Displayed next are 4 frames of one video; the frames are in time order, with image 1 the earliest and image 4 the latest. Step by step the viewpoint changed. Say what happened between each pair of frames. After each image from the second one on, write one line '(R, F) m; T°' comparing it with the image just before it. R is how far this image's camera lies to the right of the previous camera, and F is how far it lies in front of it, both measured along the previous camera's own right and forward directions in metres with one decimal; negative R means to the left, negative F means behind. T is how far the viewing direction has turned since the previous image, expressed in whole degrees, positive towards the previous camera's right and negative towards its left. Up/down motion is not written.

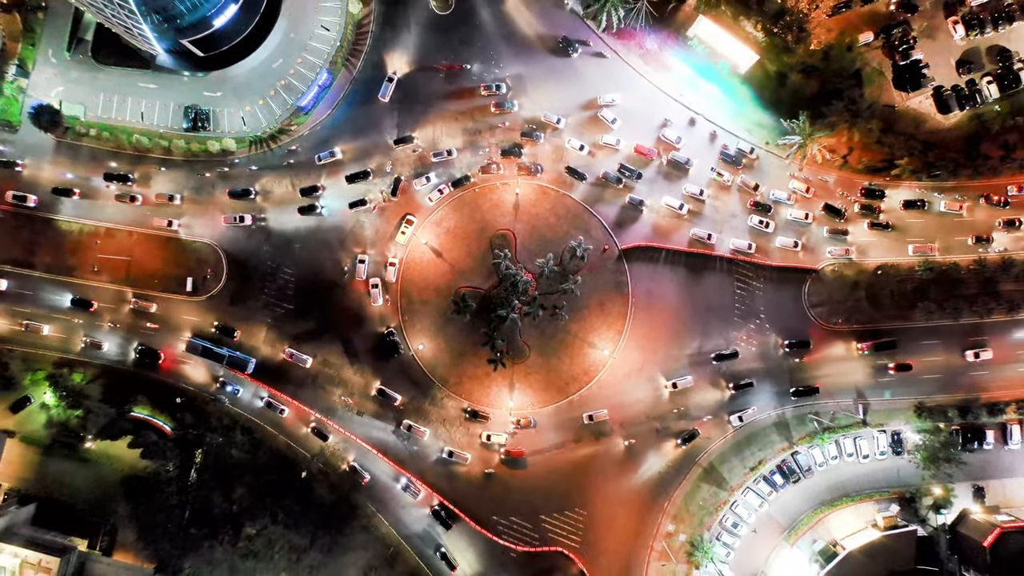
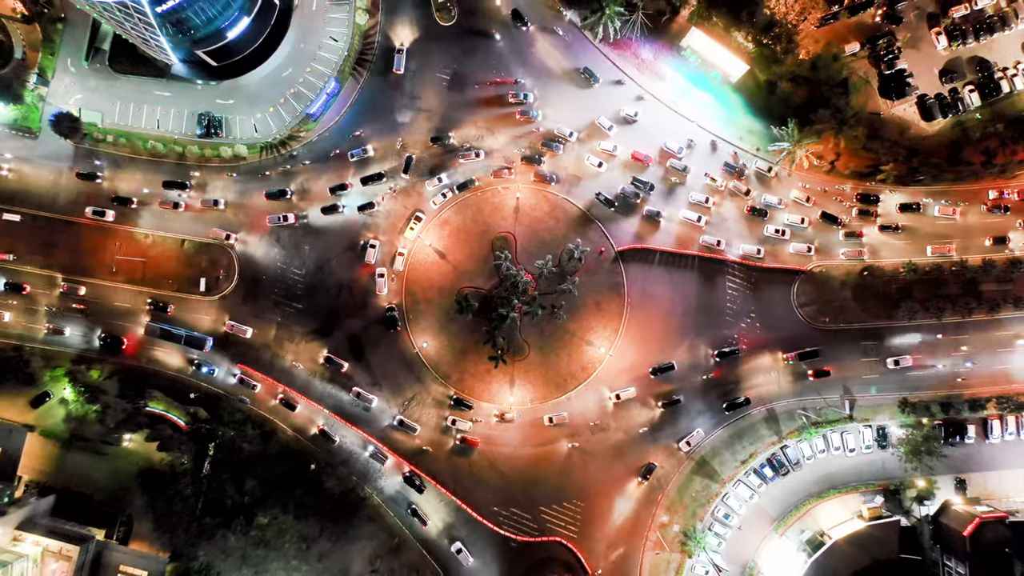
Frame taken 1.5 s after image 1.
(-0.1, -2.3) m; 0°
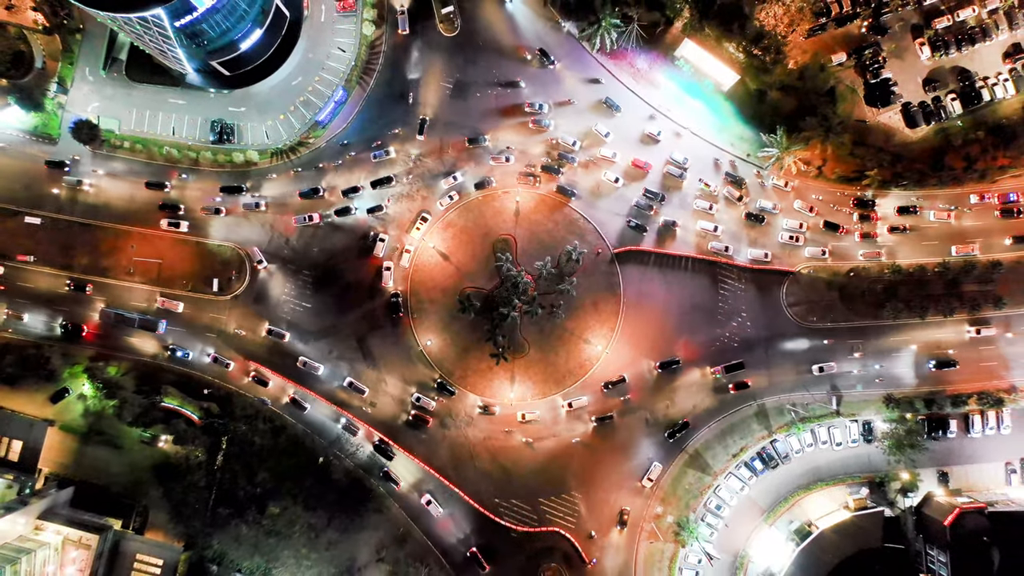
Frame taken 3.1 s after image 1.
(-0.1, -2.4) m; 0°
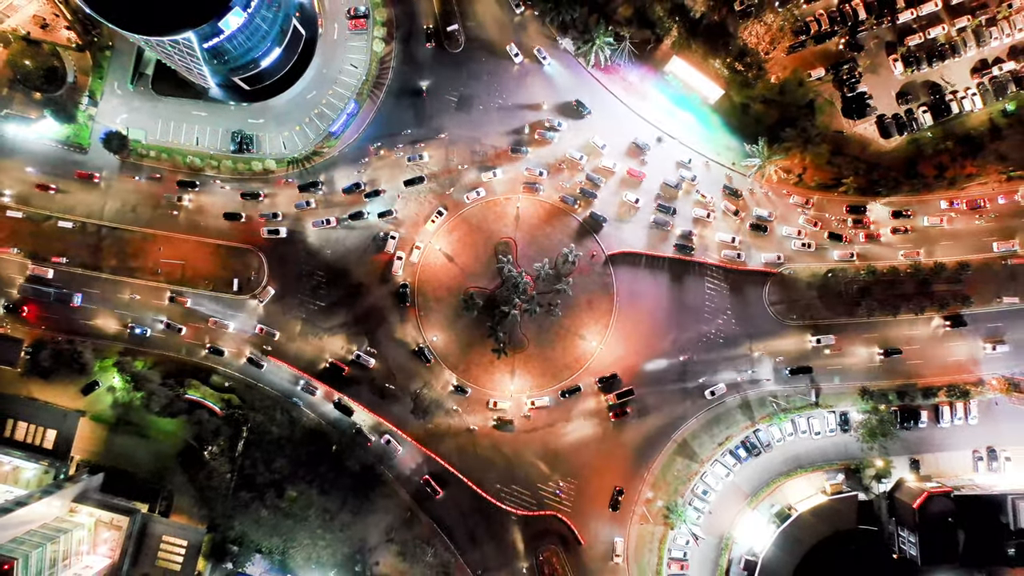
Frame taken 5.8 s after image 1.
(-0.1, -4.3) m; 0°
